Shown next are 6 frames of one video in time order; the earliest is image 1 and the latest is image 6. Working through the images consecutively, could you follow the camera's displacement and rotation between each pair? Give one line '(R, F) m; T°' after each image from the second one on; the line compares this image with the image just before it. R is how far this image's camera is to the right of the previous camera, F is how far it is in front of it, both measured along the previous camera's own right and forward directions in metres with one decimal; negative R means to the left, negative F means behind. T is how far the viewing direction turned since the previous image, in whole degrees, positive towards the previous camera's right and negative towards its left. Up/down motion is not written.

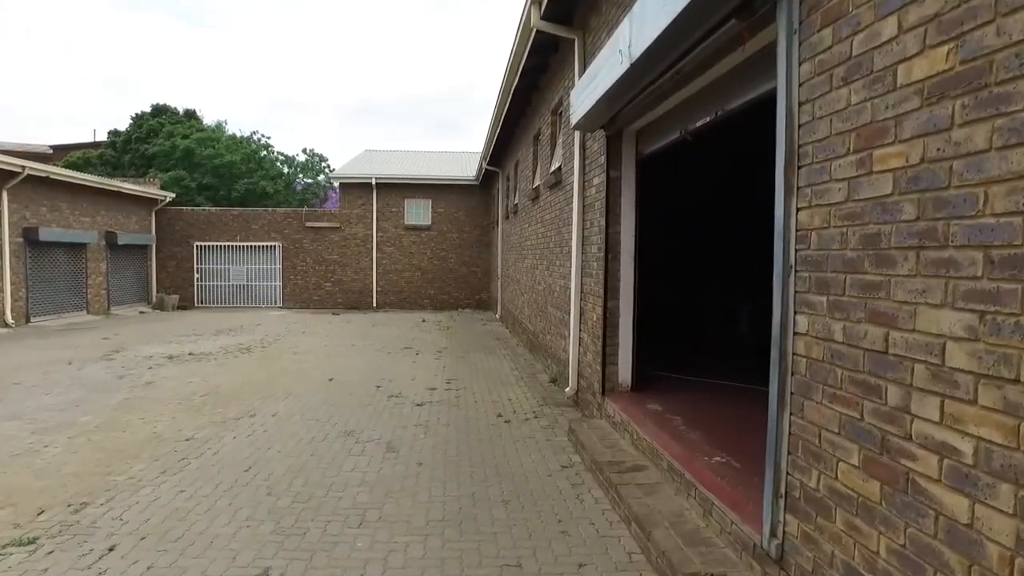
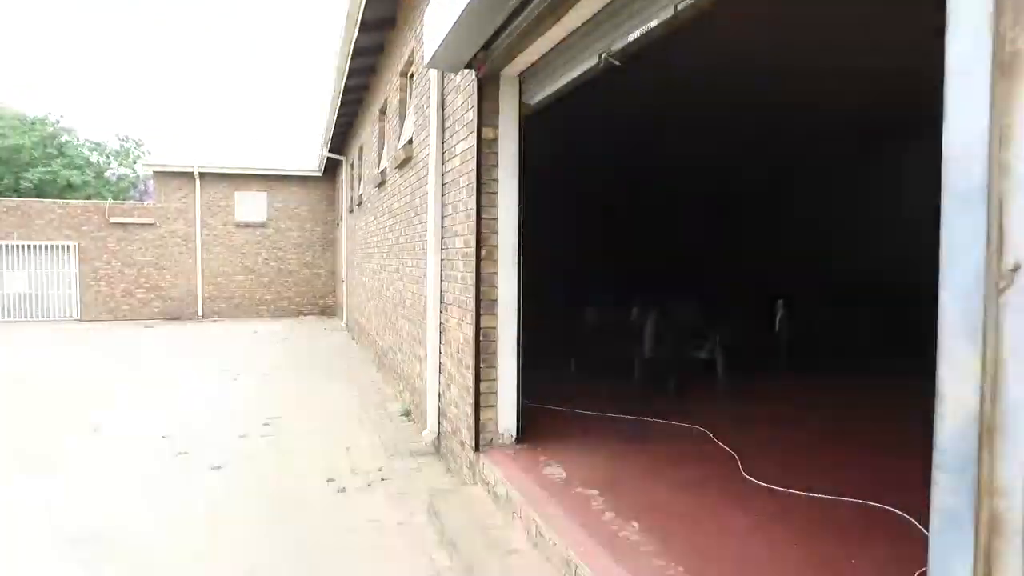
(+0.1, +1.6) m; +12°
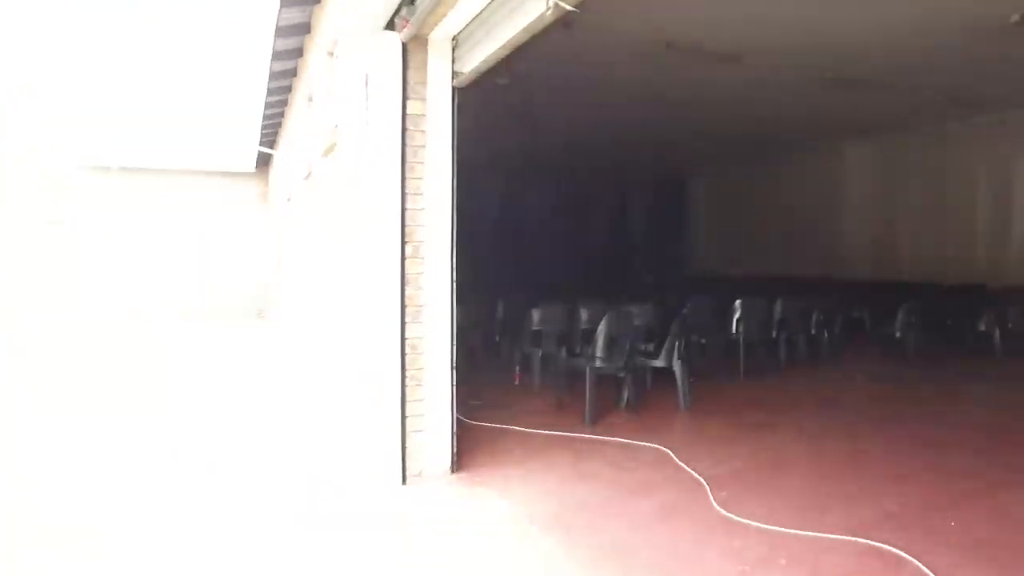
(+0.1, +0.5) m; +4°
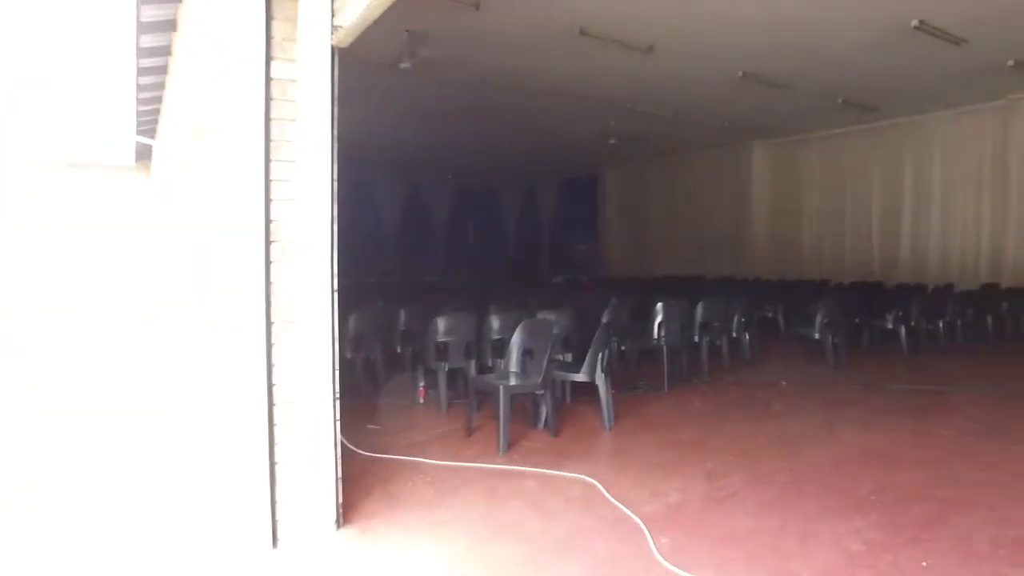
(0.0, +0.6) m; +7°
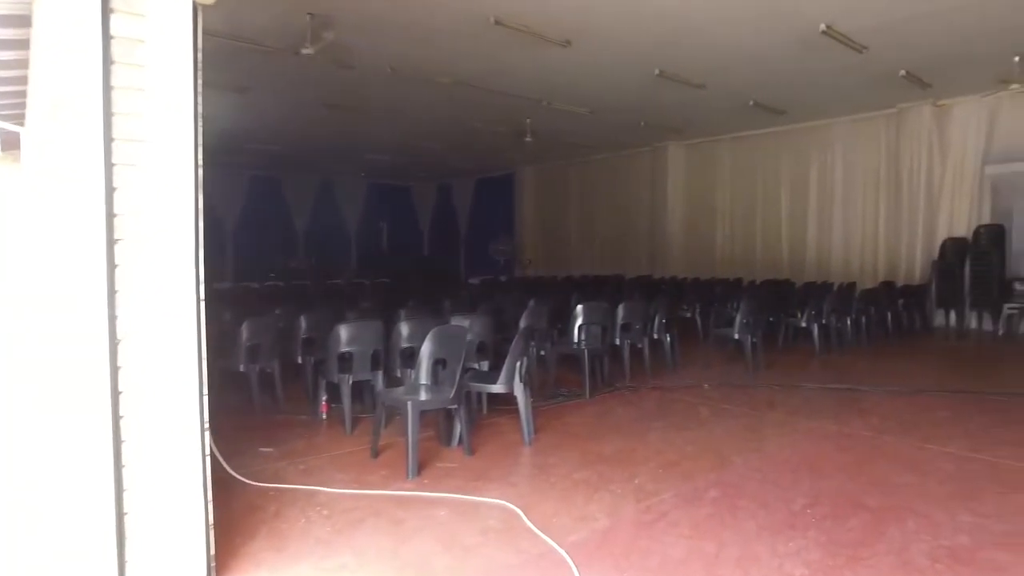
(0.0, +0.3) m; +7°
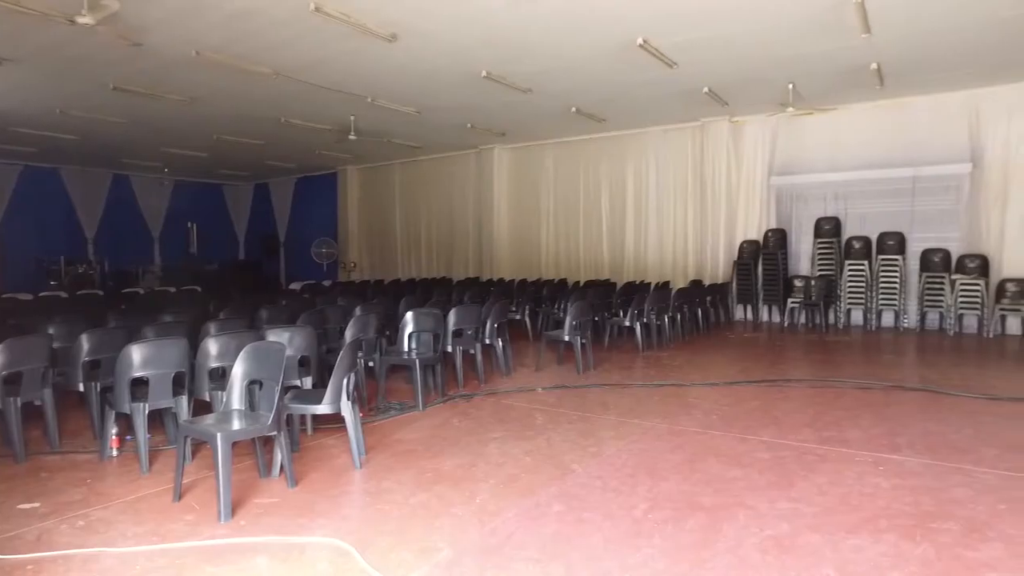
(0.0, +0.2) m; +14°
